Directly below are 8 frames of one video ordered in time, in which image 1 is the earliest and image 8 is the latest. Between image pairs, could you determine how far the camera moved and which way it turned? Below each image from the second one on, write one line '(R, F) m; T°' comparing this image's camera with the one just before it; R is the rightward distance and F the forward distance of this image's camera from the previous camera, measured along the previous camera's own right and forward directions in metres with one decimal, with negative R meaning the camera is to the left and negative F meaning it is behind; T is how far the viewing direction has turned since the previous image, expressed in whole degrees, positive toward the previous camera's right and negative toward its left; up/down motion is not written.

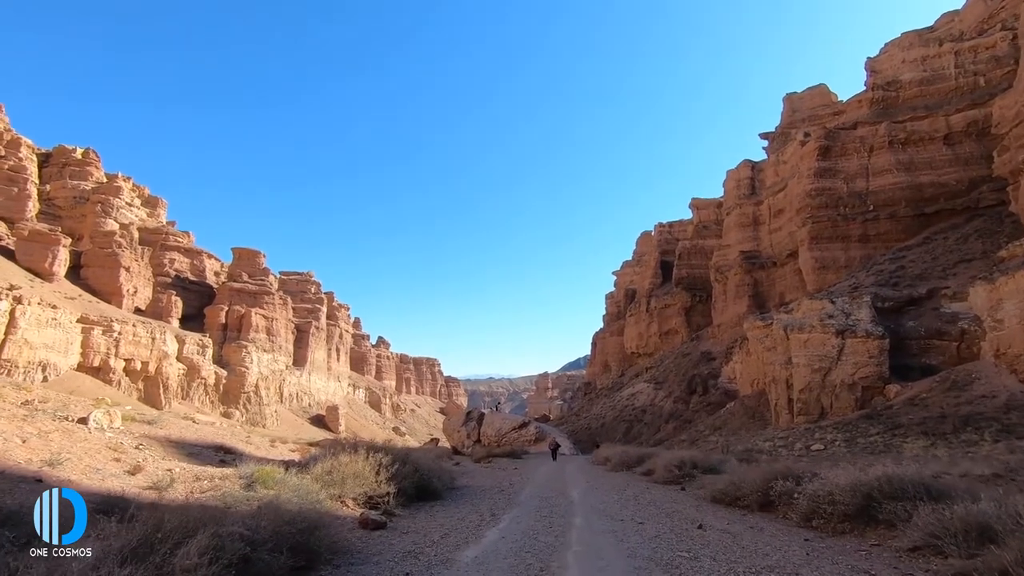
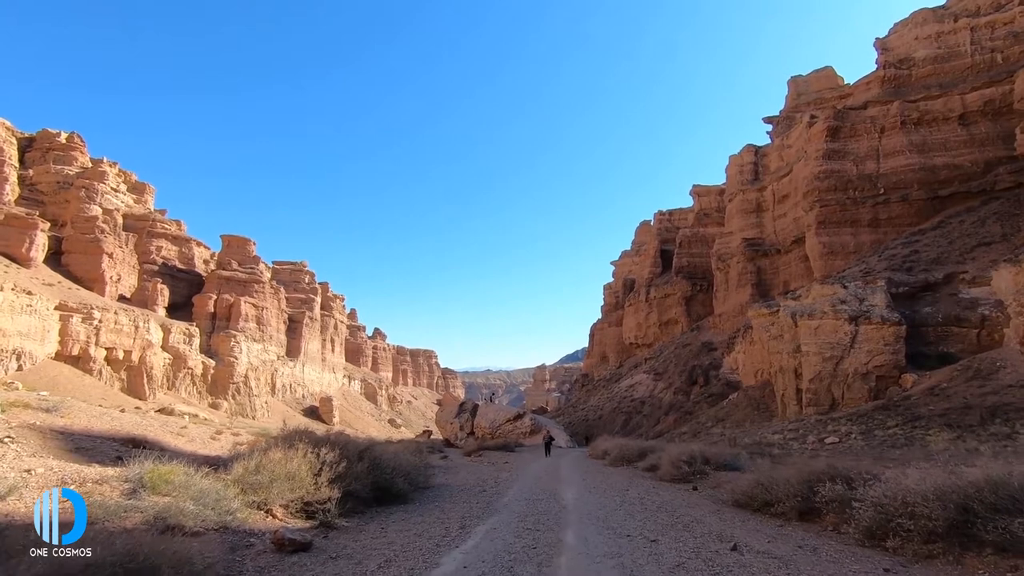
(+0.2, +1.1) m; 0°
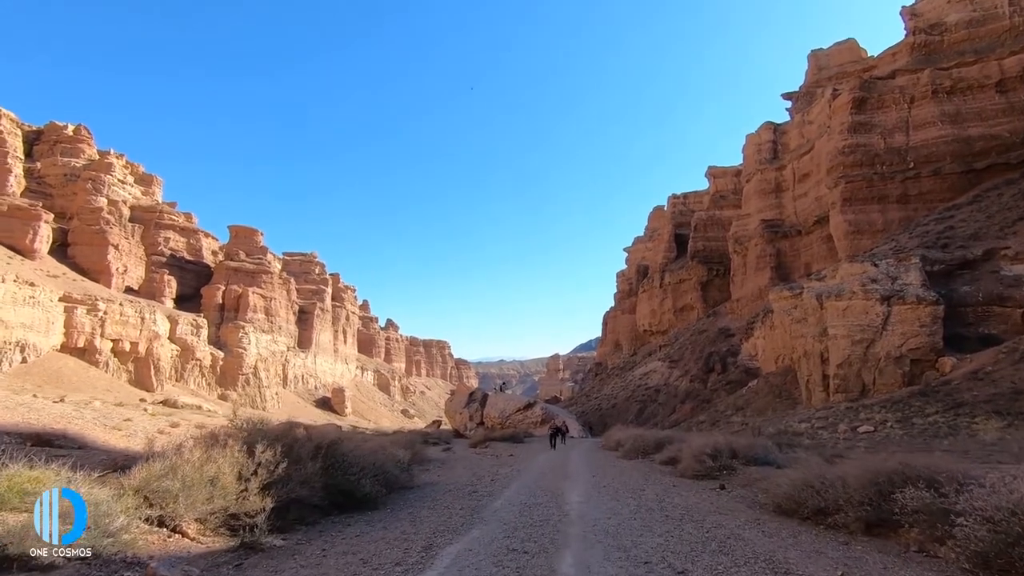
(+0.2, +0.9) m; -1°
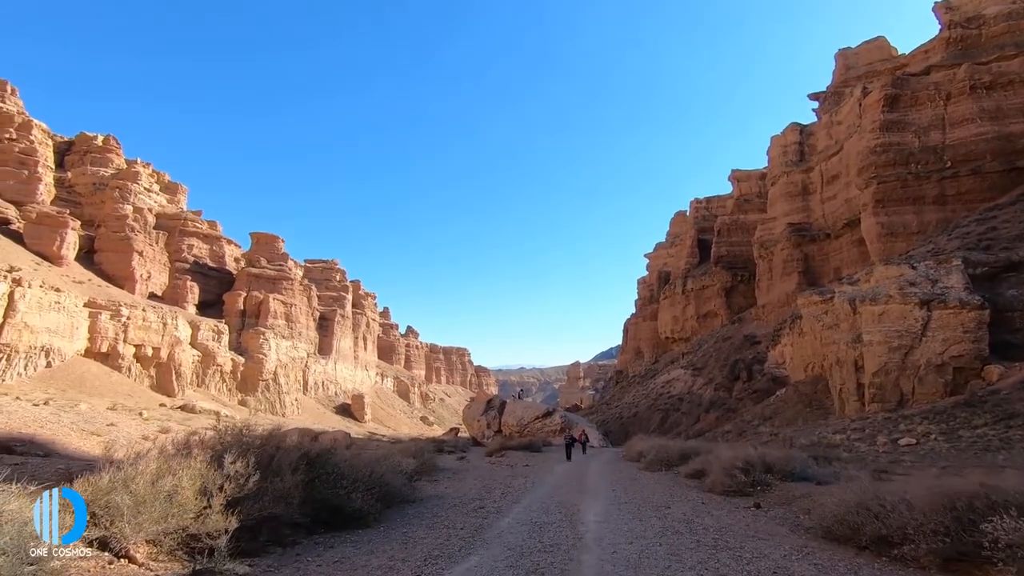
(+0.1, +0.5) m; -2°
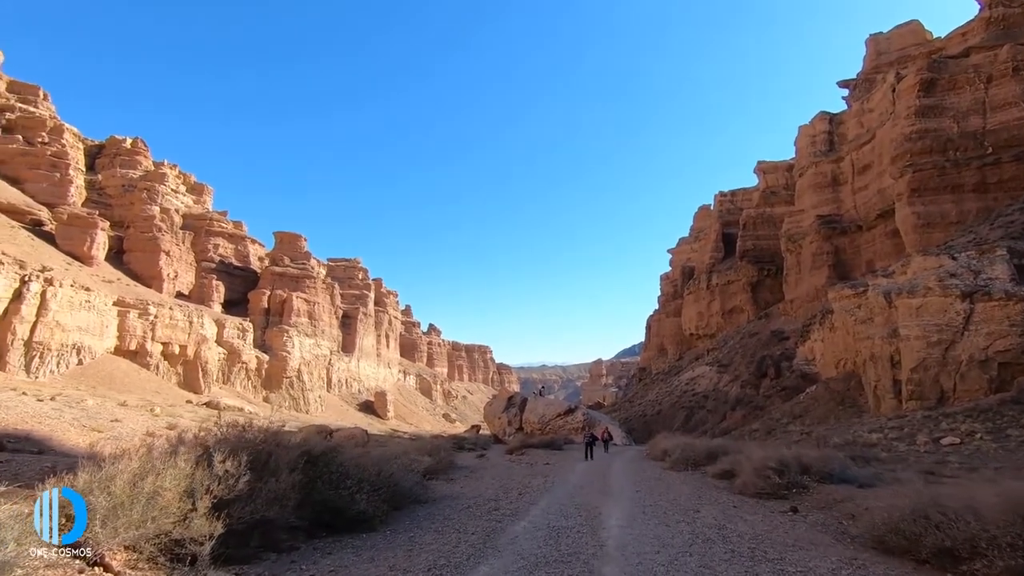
(+0.1, +0.3) m; -2°
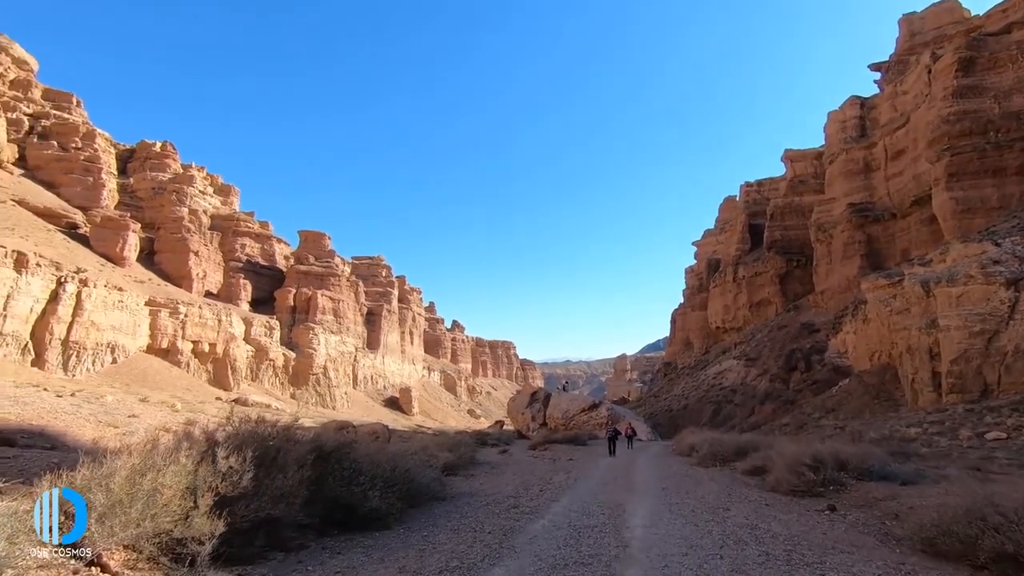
(0.0, +0.2) m; -2°
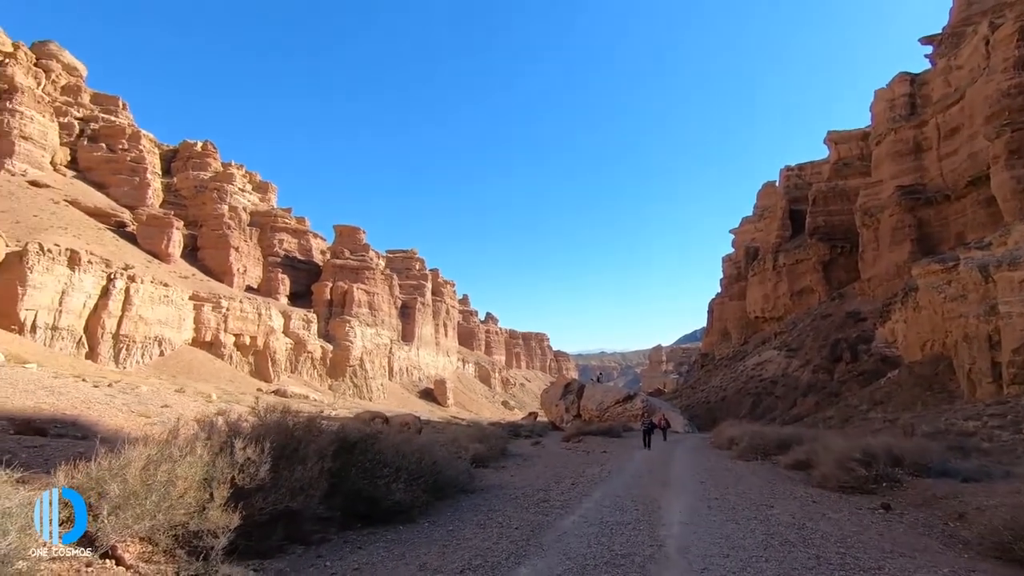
(0.0, +0.2) m; -3°
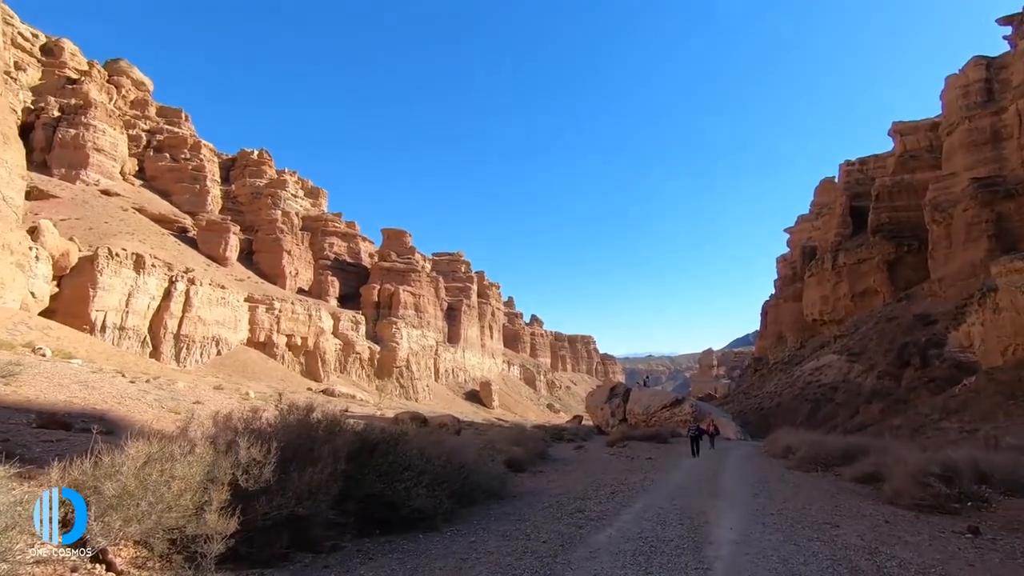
(+0.1, +0.3) m; -5°
